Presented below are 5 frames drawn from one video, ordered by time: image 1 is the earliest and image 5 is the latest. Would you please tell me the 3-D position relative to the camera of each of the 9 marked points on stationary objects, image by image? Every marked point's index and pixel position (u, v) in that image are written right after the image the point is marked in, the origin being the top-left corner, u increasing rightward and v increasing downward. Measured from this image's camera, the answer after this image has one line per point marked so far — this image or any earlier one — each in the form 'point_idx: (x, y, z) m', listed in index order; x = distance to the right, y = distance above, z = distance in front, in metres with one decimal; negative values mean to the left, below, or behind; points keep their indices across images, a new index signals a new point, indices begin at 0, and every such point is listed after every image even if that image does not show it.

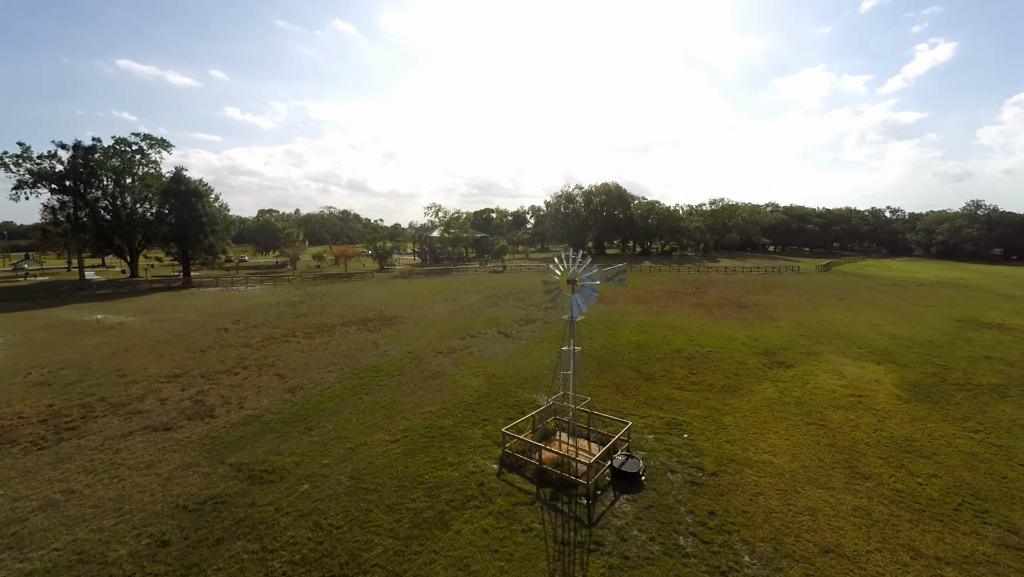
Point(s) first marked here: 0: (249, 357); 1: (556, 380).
0: (-10.3, -2.7, +18.5) m
1: (+1.6, -3.3, +17.1) m
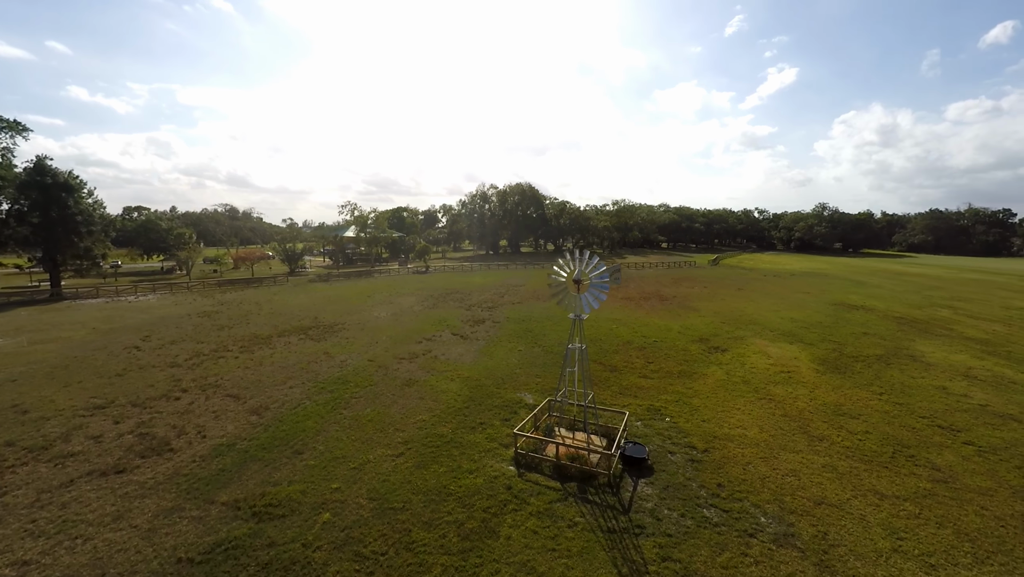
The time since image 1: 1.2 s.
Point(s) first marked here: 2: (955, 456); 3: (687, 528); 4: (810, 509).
0: (-11.2, -3.1, +16.1) m
1: (+0.7, -3.3, +17.5) m
2: (+11.5, -4.3, +12.1) m
3: (+3.7, -5.0, +9.8) m
4: (+6.6, -4.8, +10.4) m
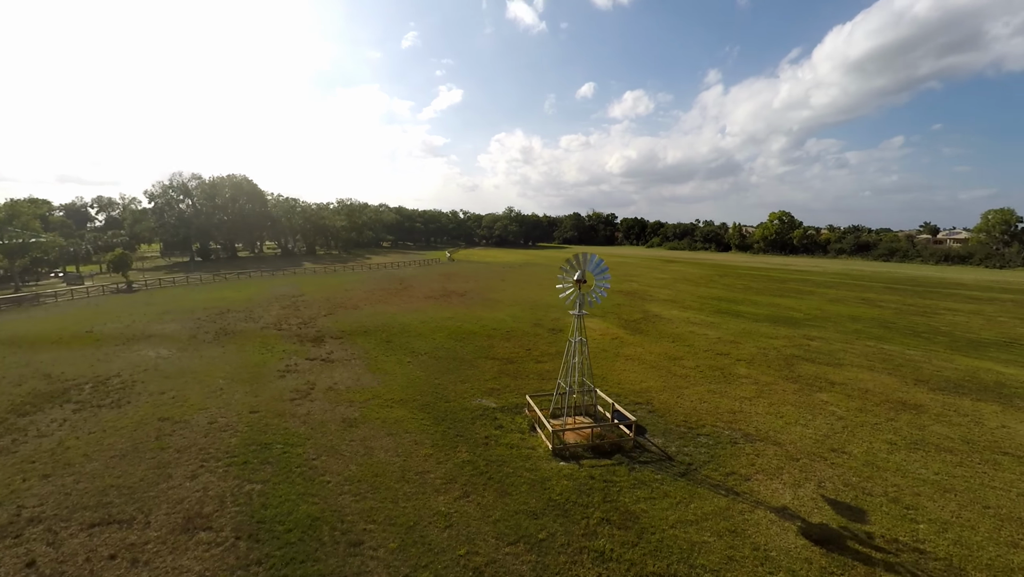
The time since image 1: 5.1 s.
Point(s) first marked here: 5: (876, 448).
0: (-10.1, -4.3, +8.1) m
1: (-1.9, -3.5, +17.0) m
2: (+9.8, -3.3, +19.9) m
3: (+5.5, -4.6, +13.1) m
4: (+7.3, -4.2, +15.5) m
5: (+10.5, -4.6, +13.5) m
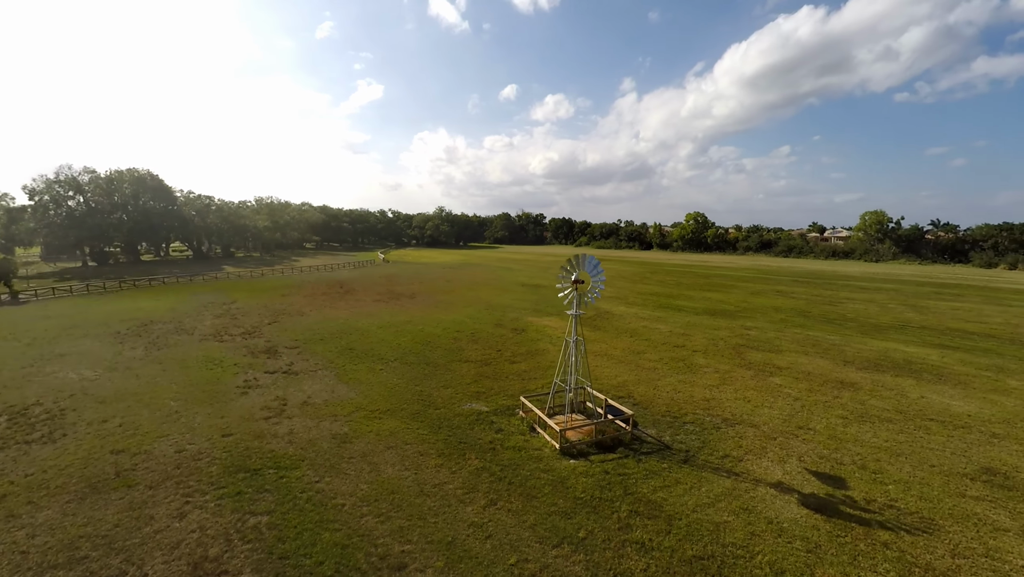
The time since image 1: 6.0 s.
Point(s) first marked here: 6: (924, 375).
0: (-8.9, -4.5, +6.3) m
1: (-2.4, -3.5, +16.4) m
2: (+8.5, -3.1, +21.4) m
3: (+5.5, -4.5, +13.9) m
4: (+6.9, -4.1, +16.6) m
5: (+10.4, -4.3, +15.2) m
6: (+16.5, -3.5, +18.9) m
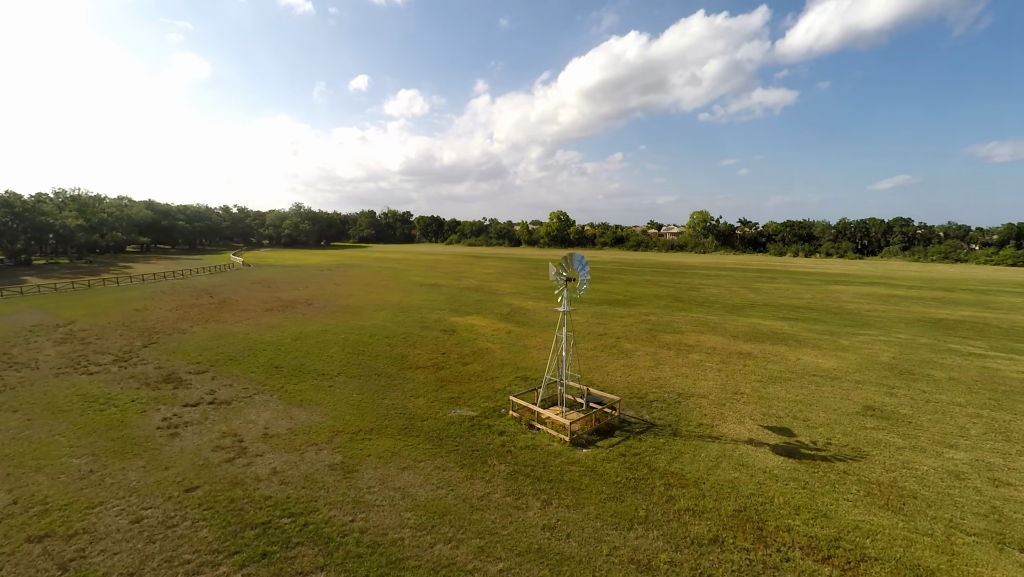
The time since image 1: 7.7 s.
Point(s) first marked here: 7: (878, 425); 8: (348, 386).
0: (-6.0, -4.9, +3.6) m
1: (-3.2, -3.6, +15.2) m
2: (+5.6, -2.7, +23.5) m
3: (+5.2, -4.2, +15.5) m
4: (+5.6, -3.7, +18.4) m
5: (+9.3, -3.8, +18.2) m
6: (+13.9, -2.6, +23.7) m
7: (+11.8, -4.4, +15.1) m
8: (-5.6, -3.3, +15.9) m
